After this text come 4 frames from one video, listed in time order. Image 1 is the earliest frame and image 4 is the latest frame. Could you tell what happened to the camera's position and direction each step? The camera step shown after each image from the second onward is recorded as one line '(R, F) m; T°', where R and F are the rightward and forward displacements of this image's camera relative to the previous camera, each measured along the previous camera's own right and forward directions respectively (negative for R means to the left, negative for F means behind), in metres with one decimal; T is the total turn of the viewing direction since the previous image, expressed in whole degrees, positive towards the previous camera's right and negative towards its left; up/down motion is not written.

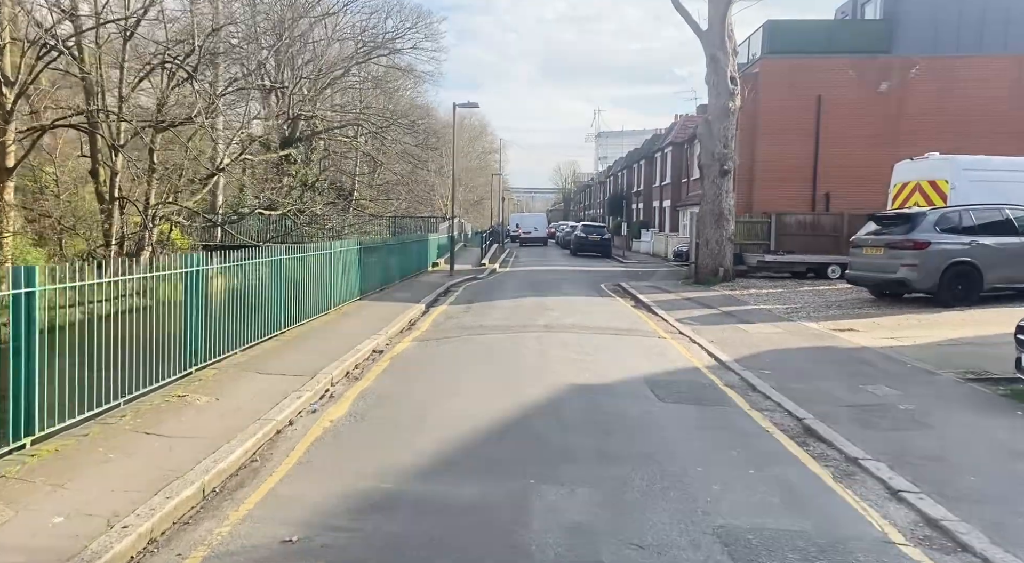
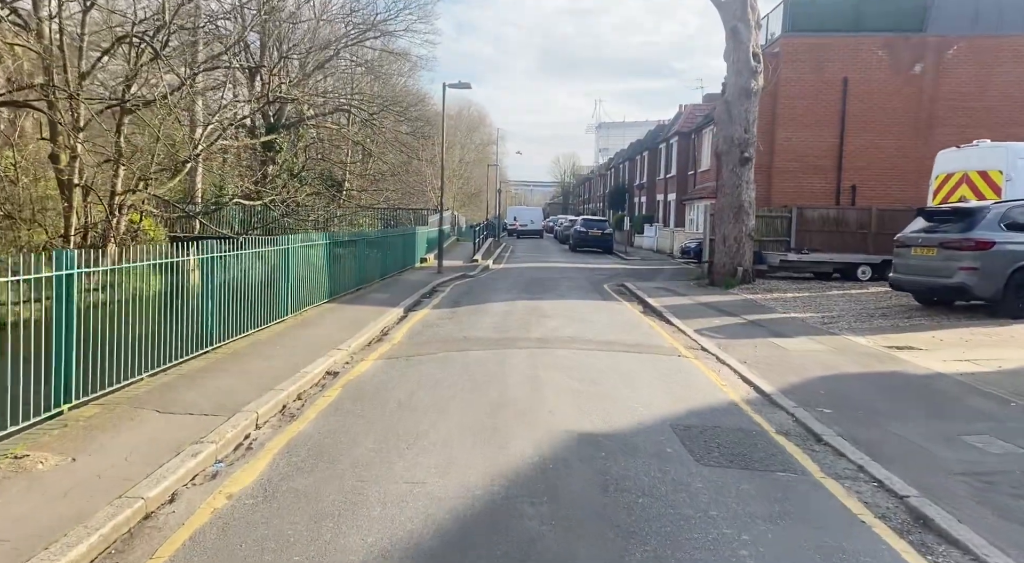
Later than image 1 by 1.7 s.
(+0.1, +2.0) m; 0°
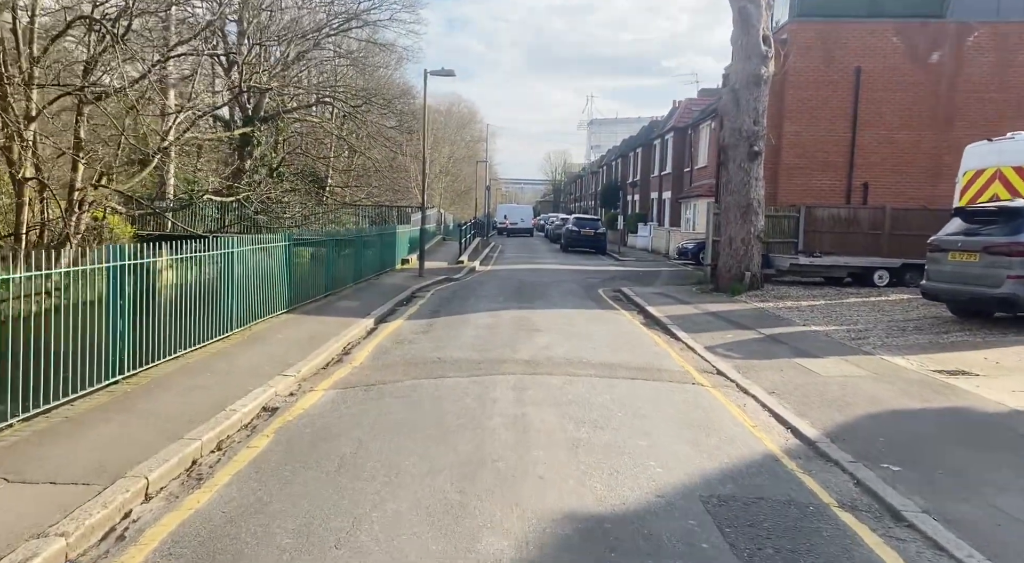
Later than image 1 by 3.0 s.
(+0.1, +1.6) m; +1°
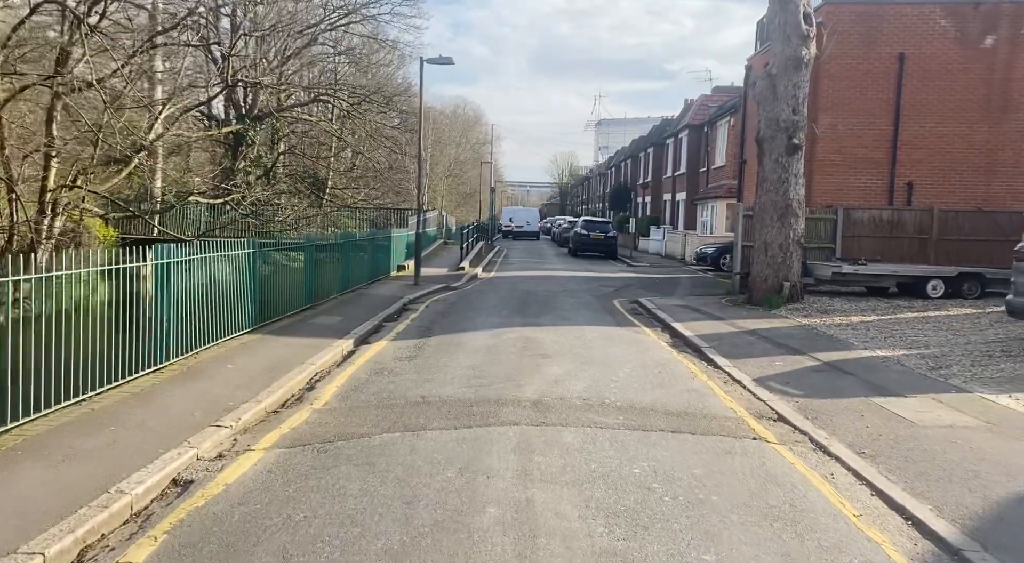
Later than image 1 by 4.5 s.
(0.0, +1.9) m; 0°
